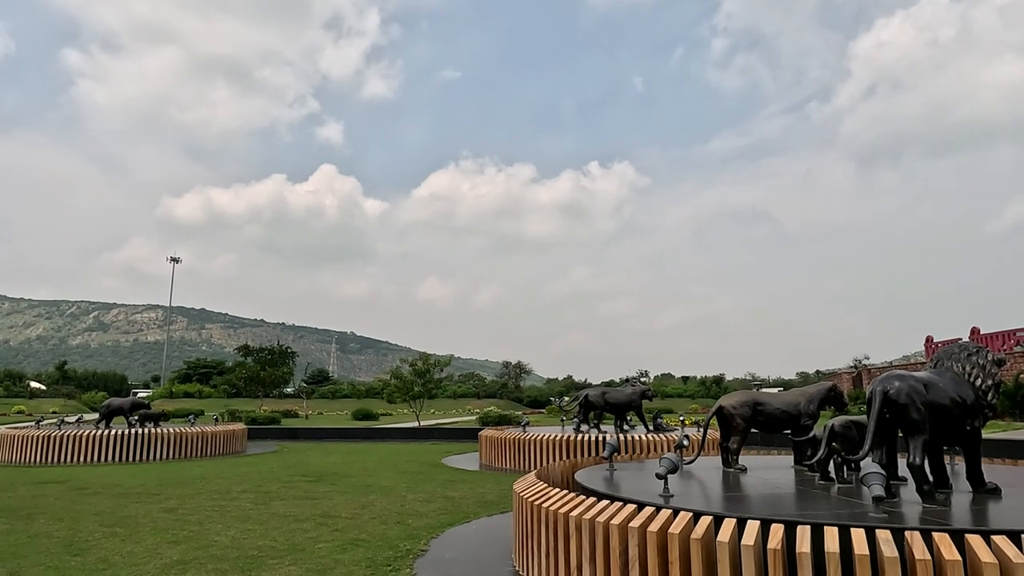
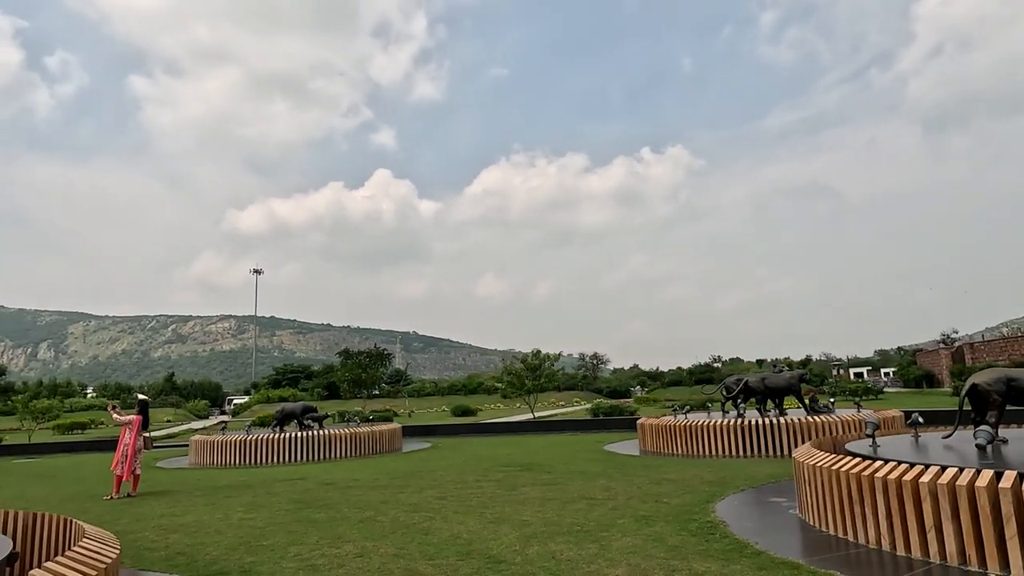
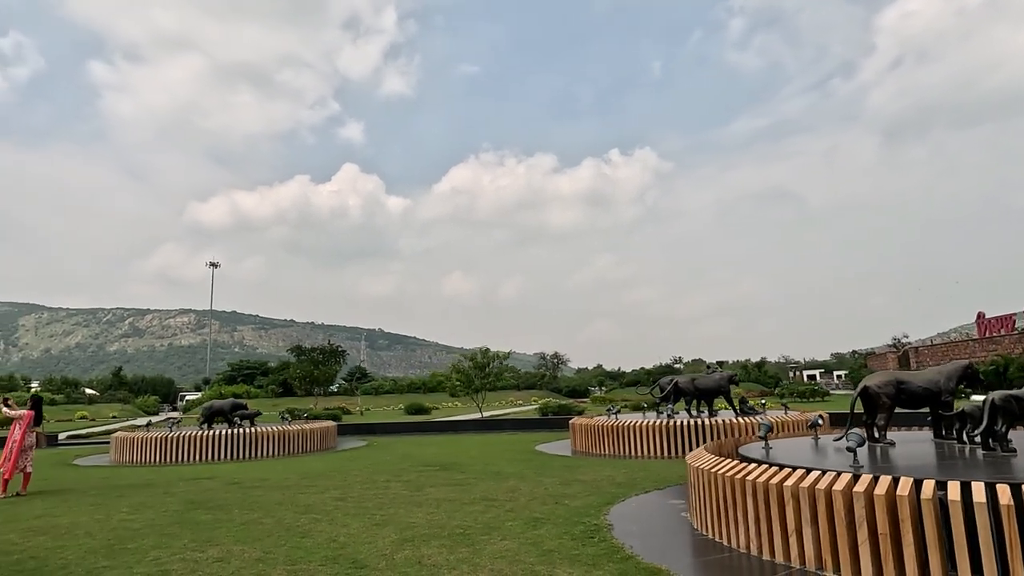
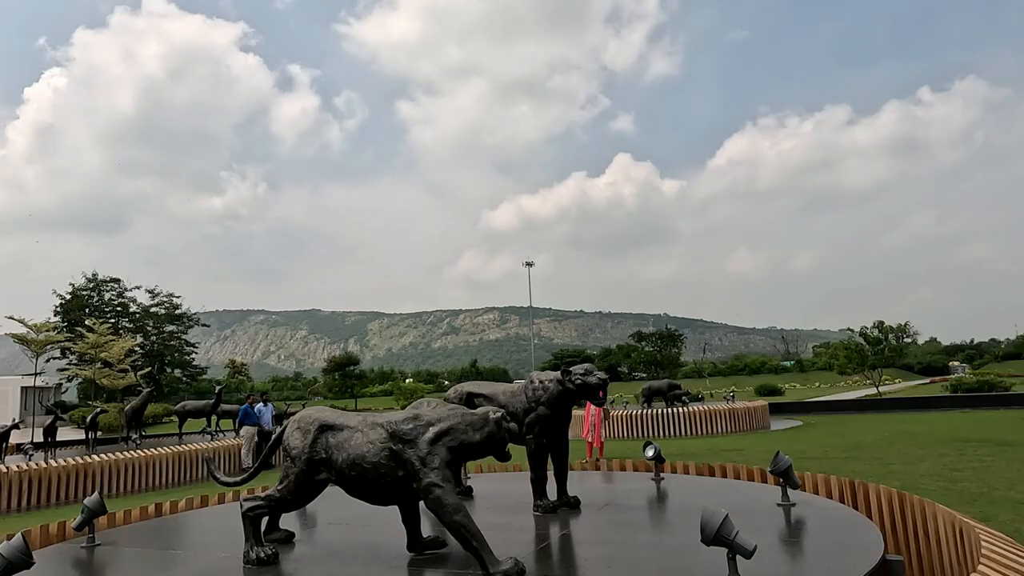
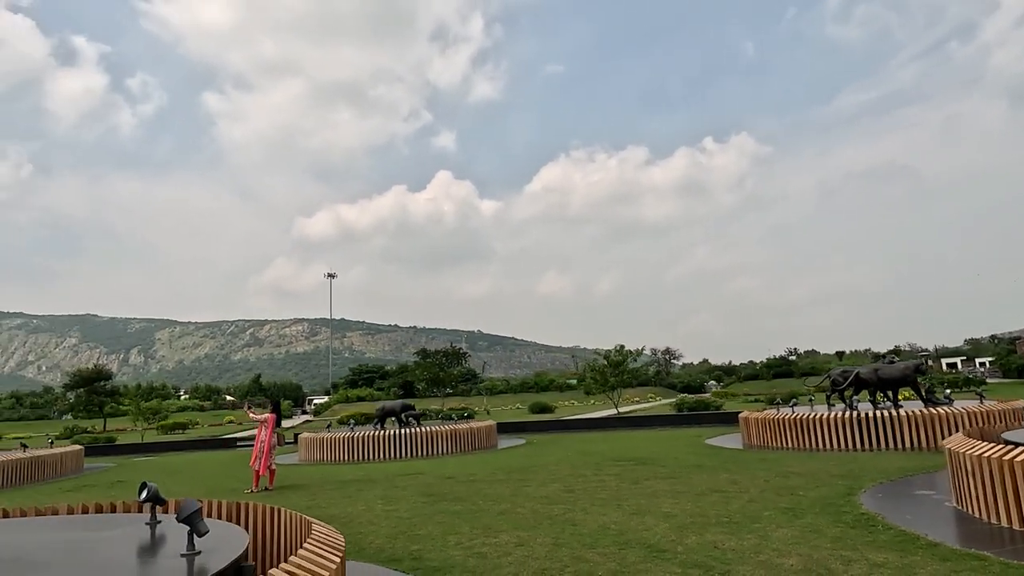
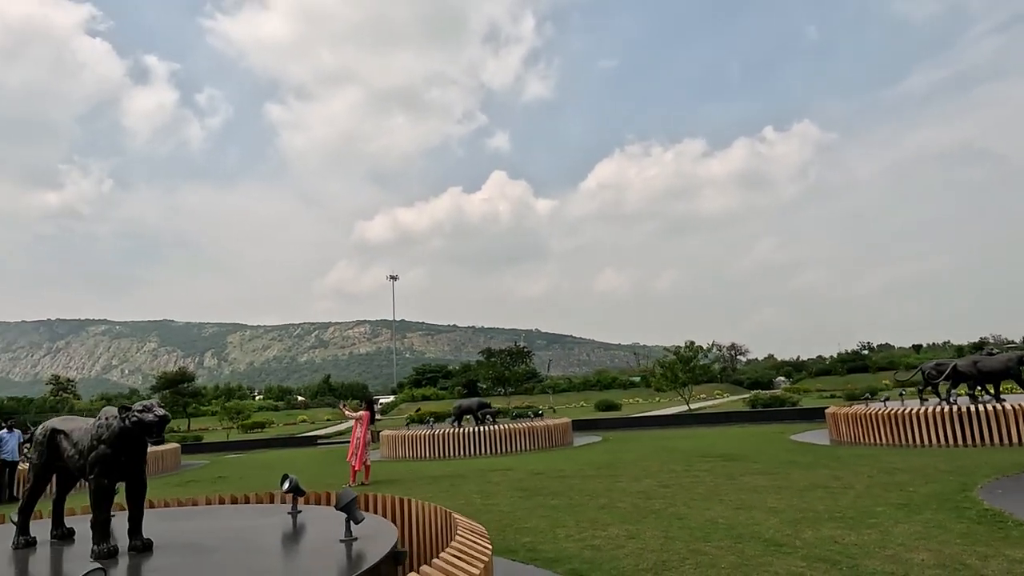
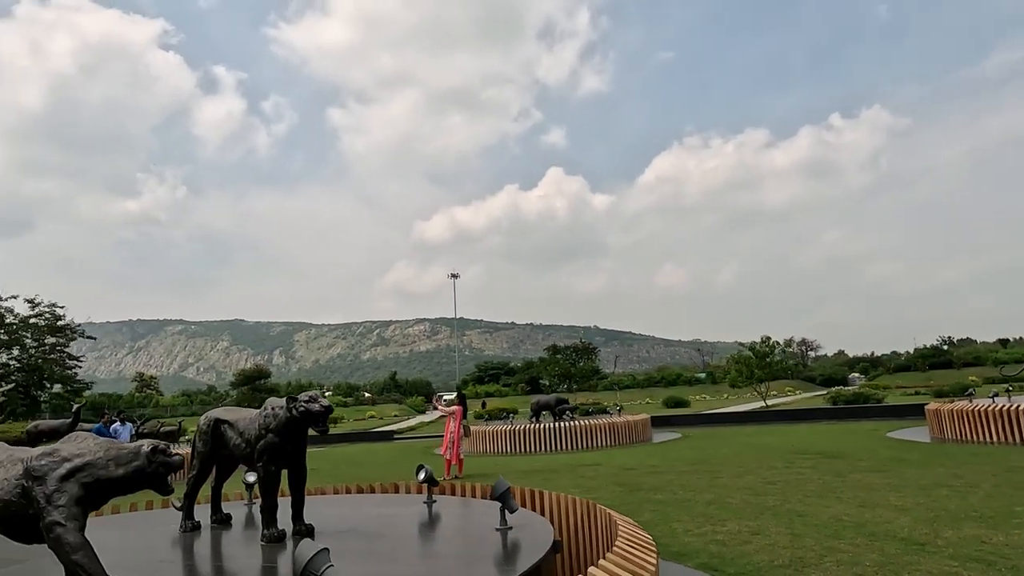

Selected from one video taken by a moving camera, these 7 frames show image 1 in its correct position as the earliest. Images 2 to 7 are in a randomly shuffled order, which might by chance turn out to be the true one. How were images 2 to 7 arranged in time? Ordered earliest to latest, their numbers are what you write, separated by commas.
3, 2, 5, 6, 7, 4
